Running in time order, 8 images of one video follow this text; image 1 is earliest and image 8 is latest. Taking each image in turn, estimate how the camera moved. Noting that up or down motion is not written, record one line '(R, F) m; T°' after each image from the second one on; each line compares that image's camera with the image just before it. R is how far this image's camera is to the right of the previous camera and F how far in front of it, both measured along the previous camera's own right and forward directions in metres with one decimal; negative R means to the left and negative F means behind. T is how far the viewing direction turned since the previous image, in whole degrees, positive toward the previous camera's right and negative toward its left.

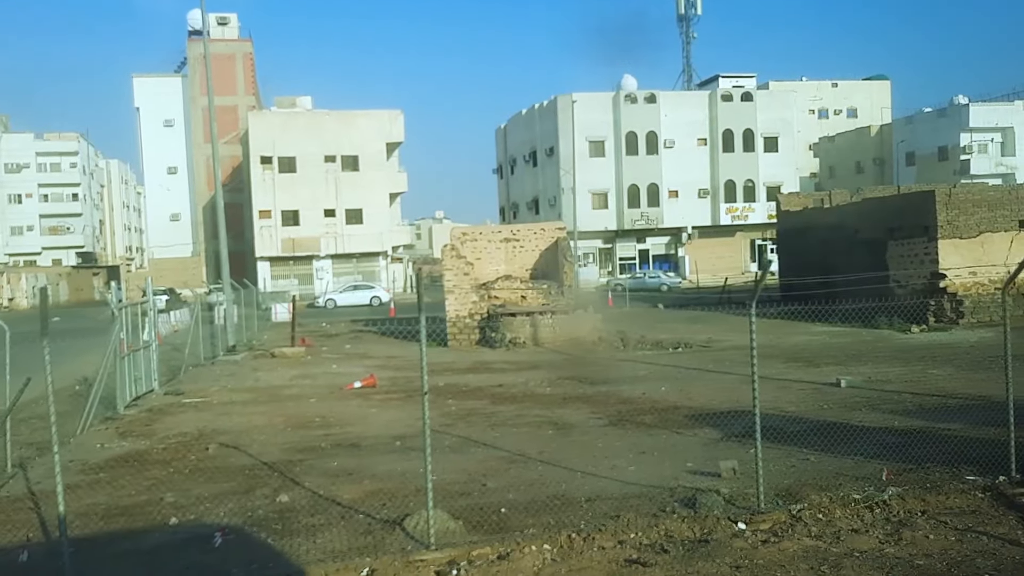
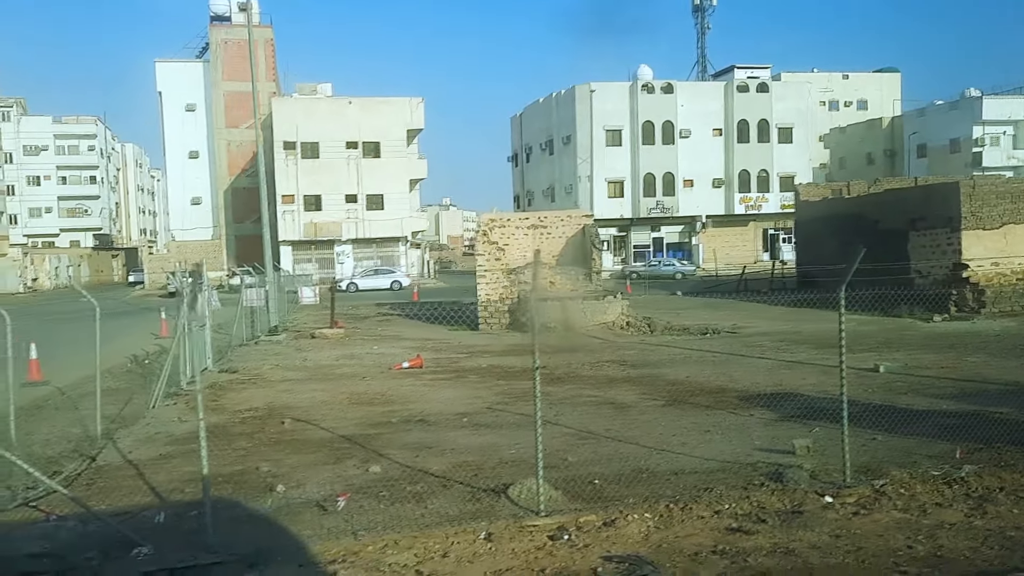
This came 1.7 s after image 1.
(-0.7, -0.3) m; 0°
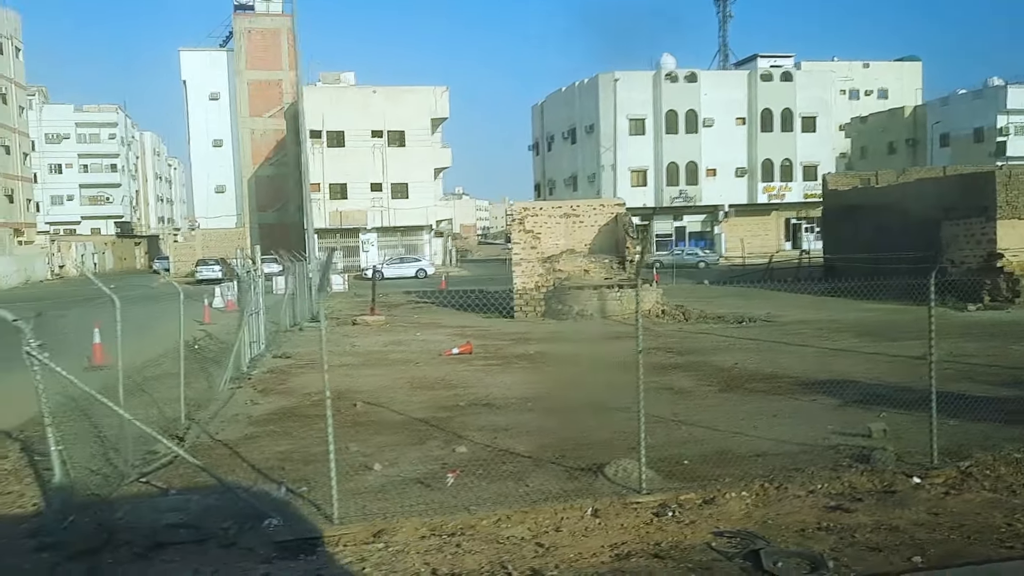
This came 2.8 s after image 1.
(-0.7, -0.2) m; -1°
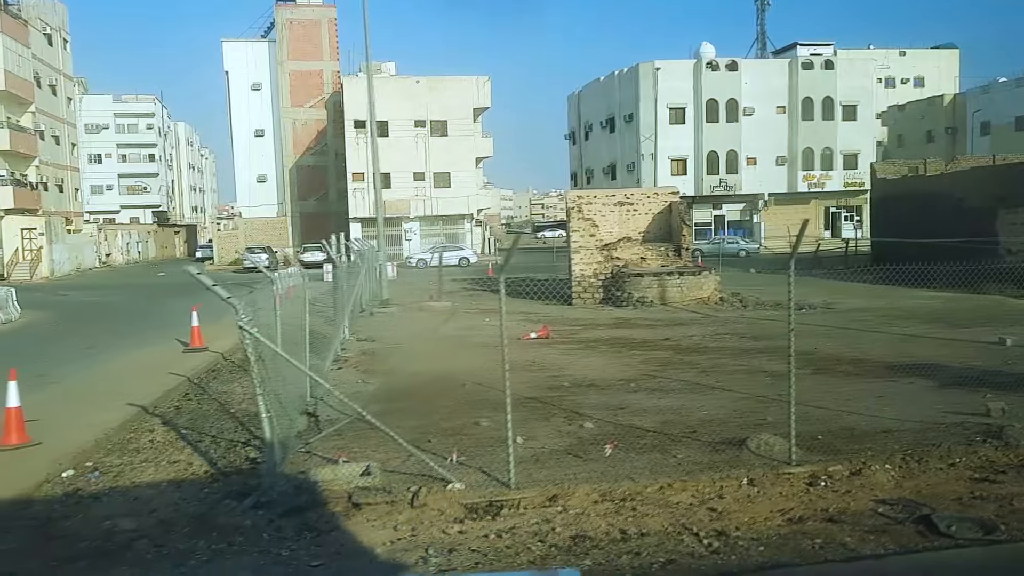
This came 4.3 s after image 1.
(-1.0, -0.3) m; -1°
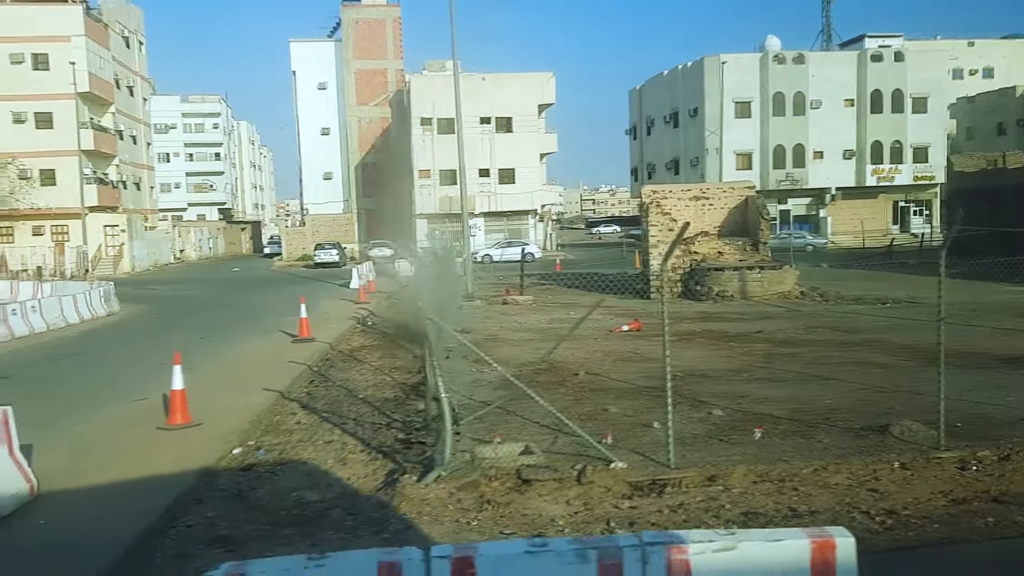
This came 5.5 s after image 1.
(-0.8, -0.3) m; -3°
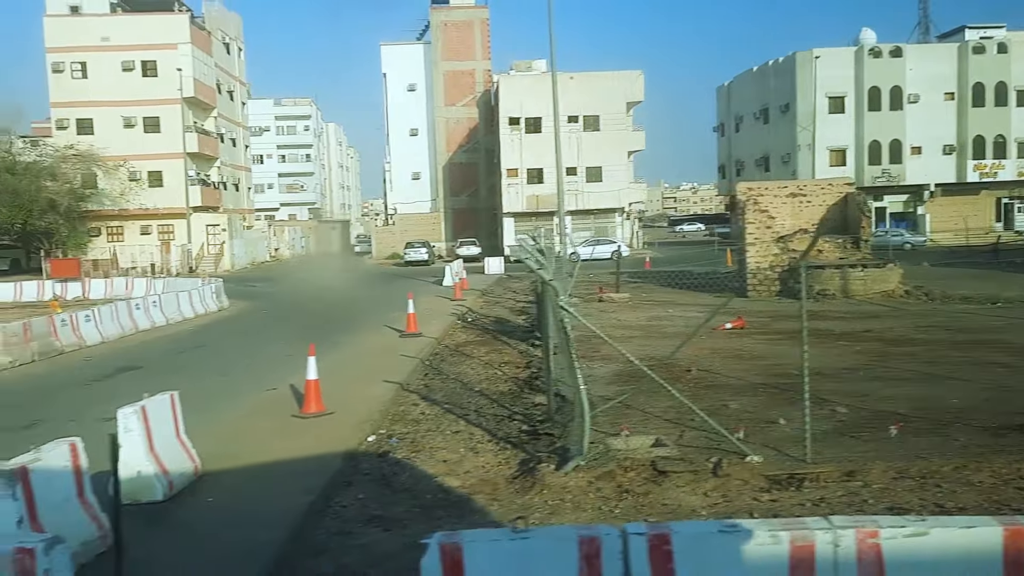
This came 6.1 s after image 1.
(-0.4, -0.2) m; -5°
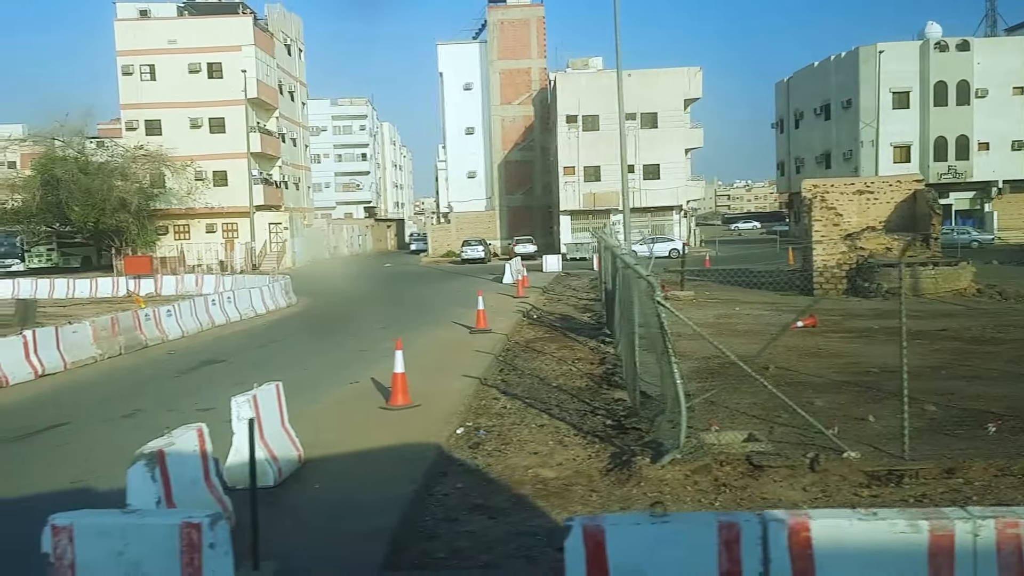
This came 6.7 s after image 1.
(-0.3, -0.1) m; -3°
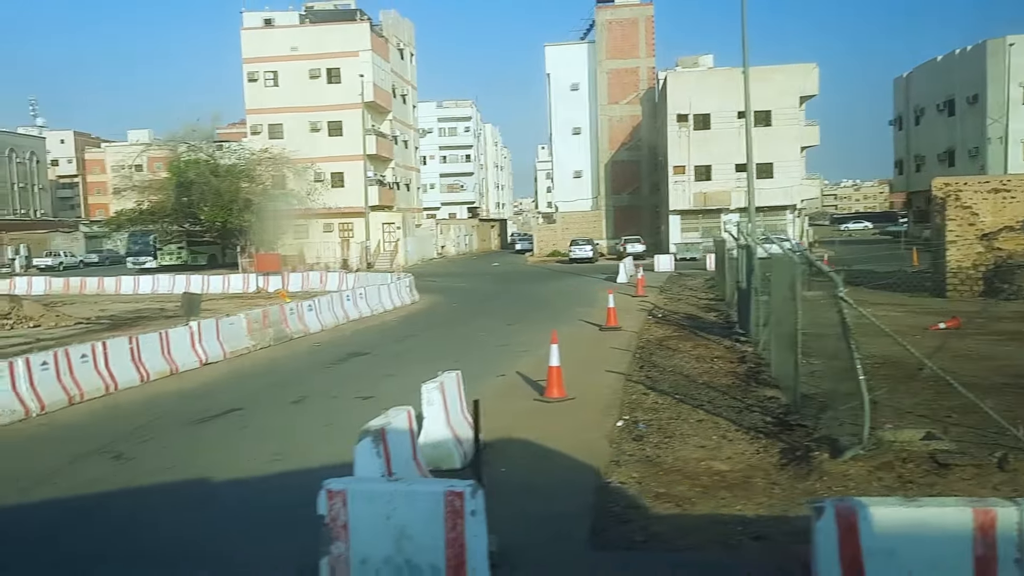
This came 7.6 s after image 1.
(-0.6, -0.2) m; -6°
